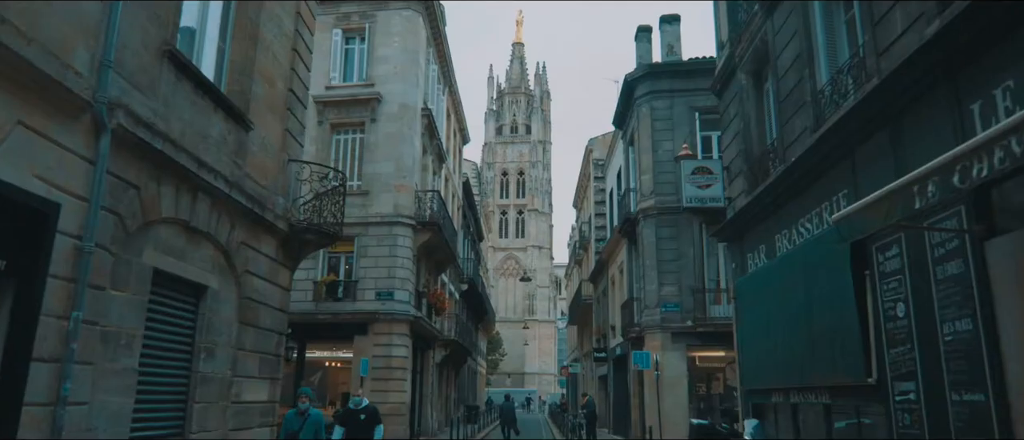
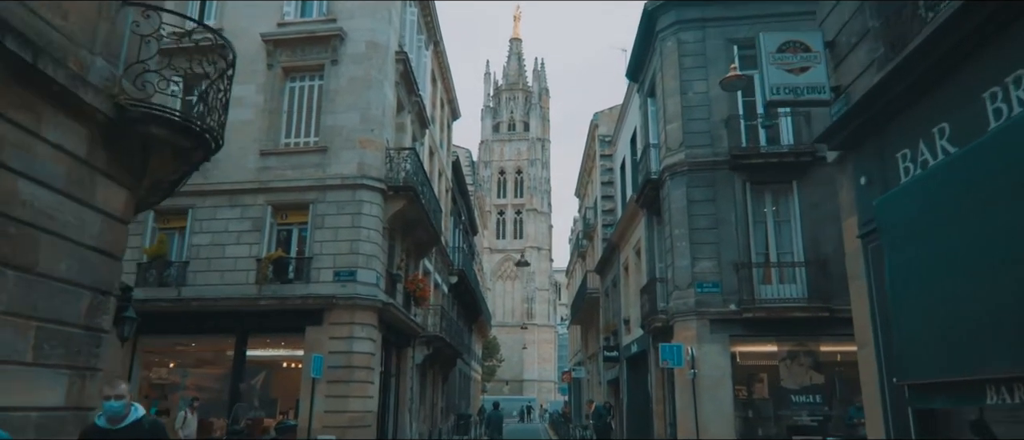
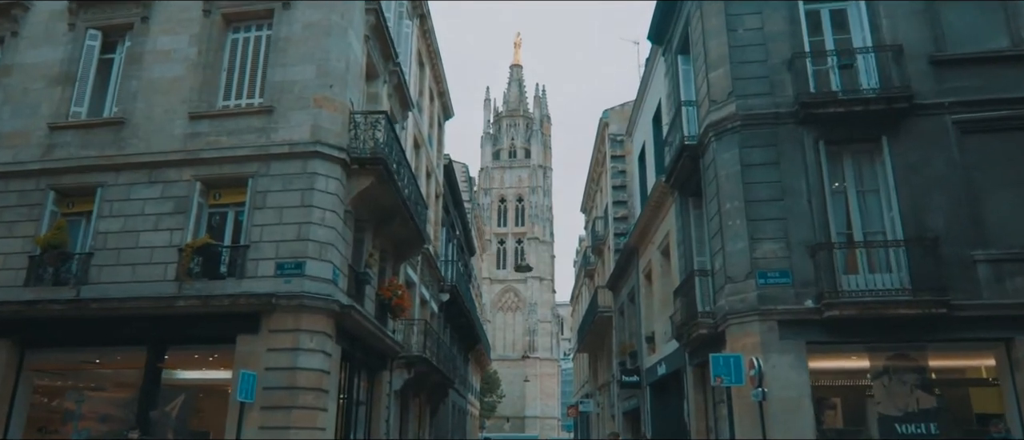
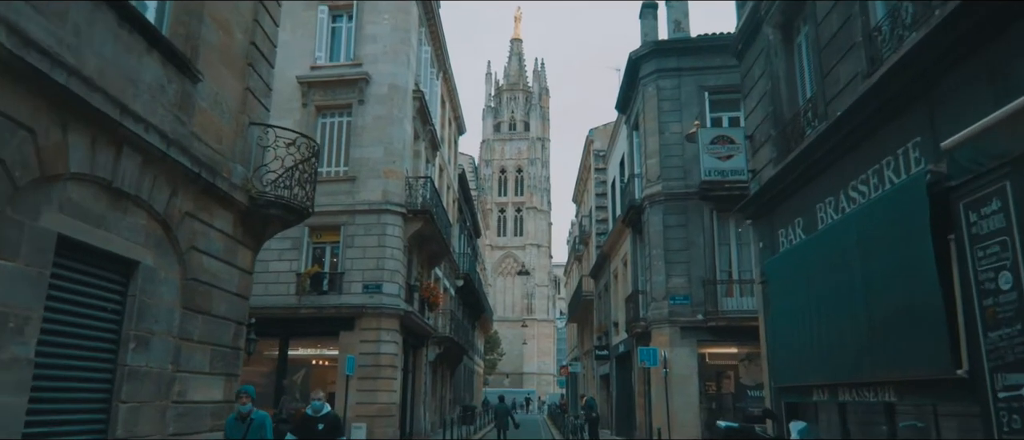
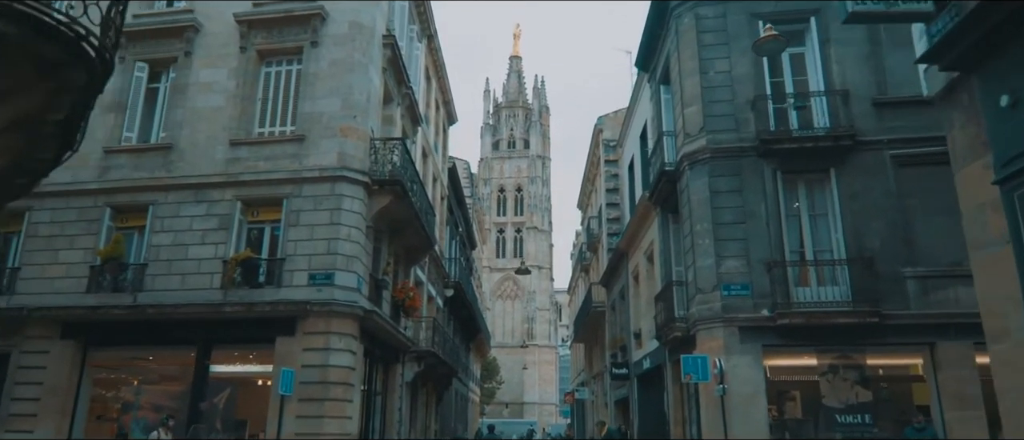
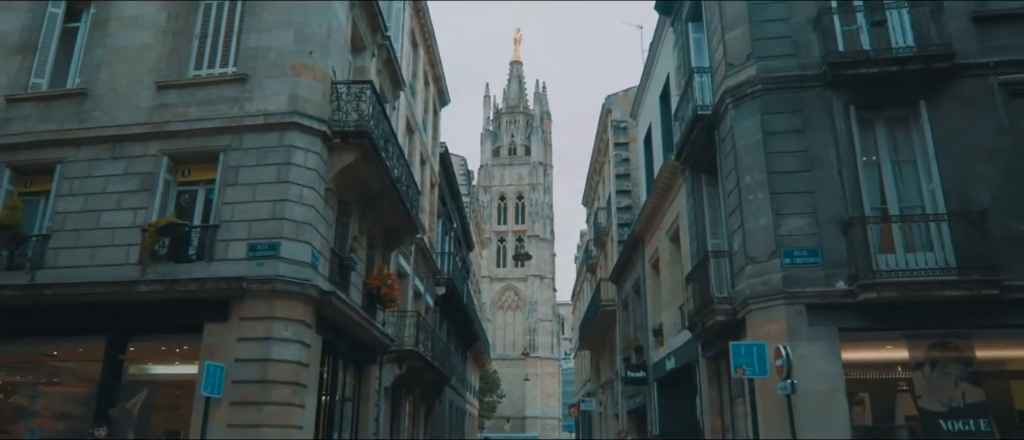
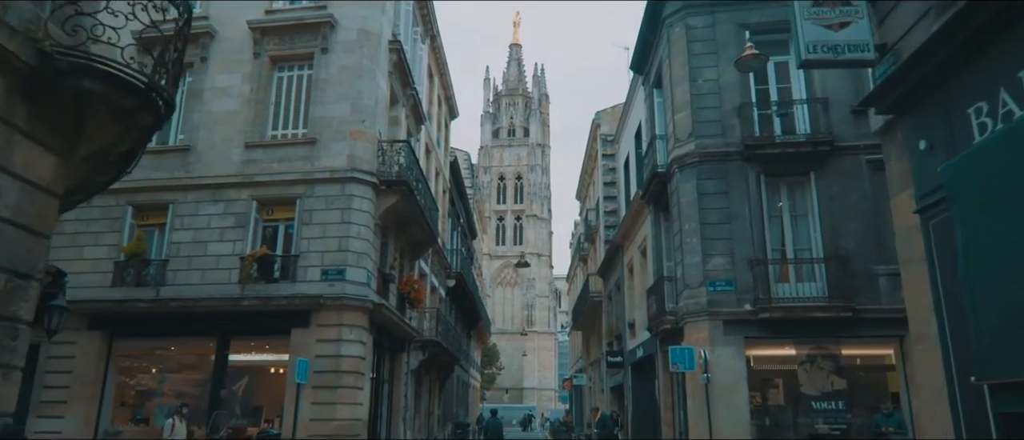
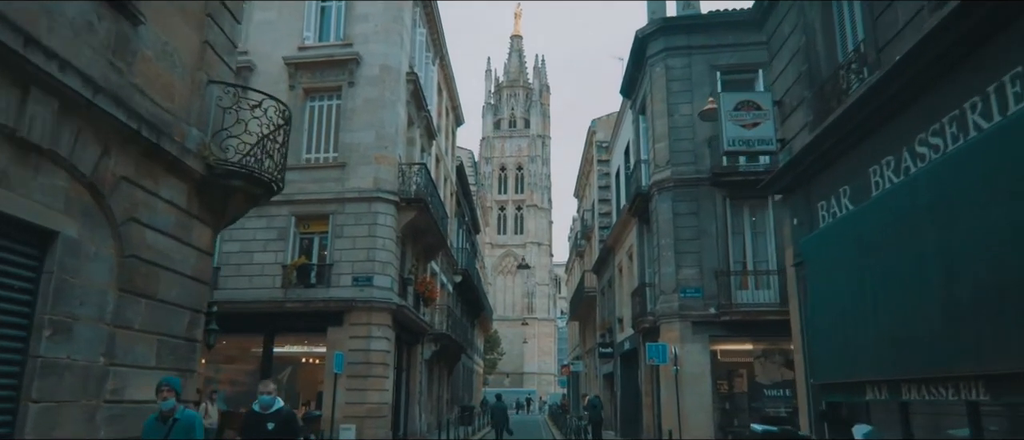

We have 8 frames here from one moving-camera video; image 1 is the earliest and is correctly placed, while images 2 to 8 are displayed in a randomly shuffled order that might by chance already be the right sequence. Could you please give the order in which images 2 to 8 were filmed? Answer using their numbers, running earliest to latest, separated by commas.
4, 8, 2, 7, 5, 3, 6
